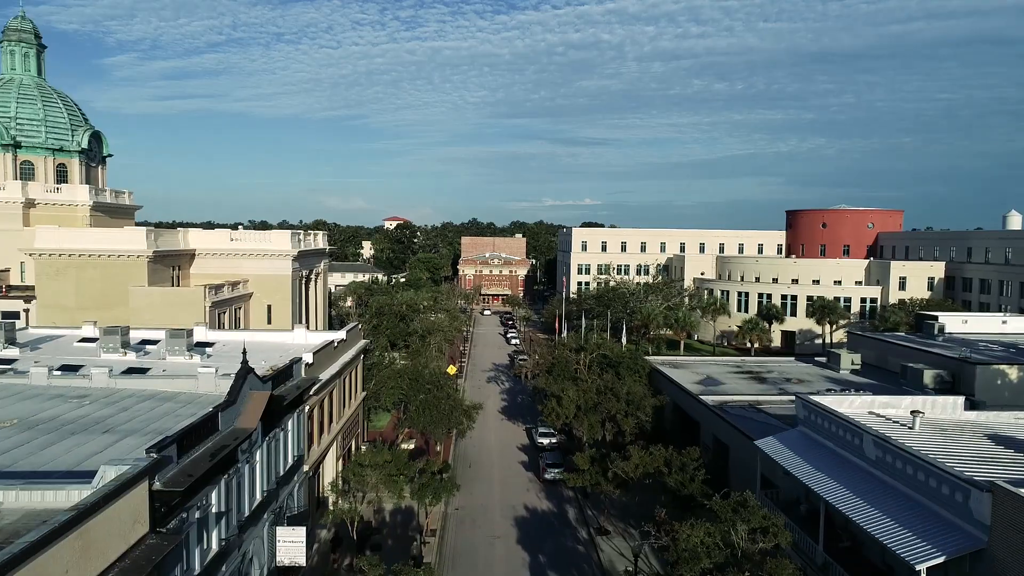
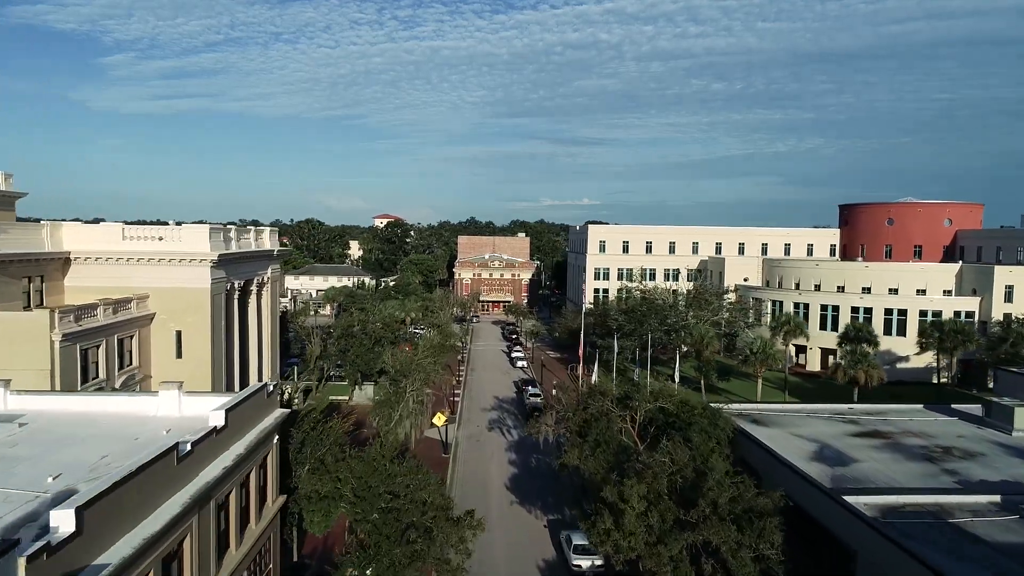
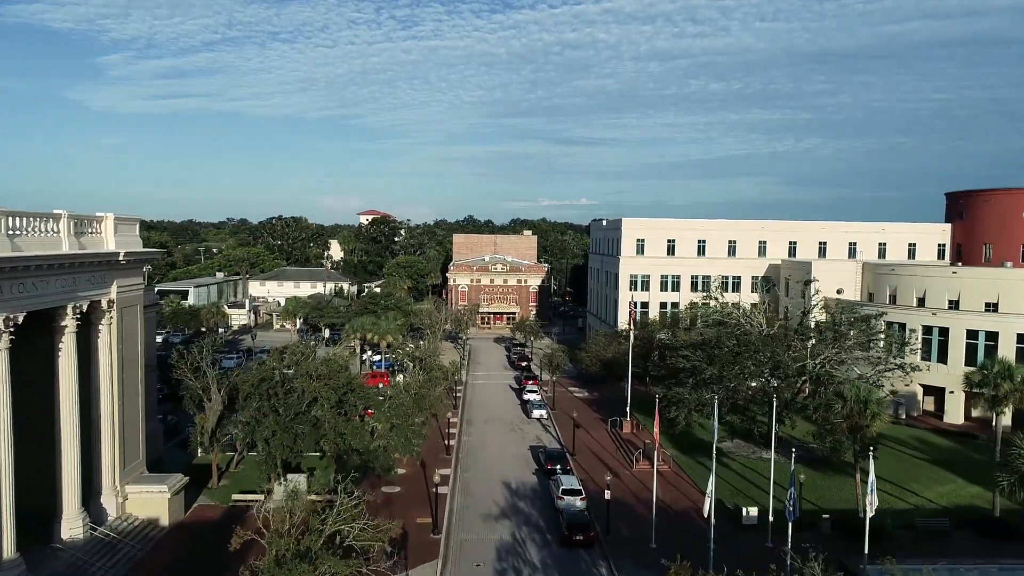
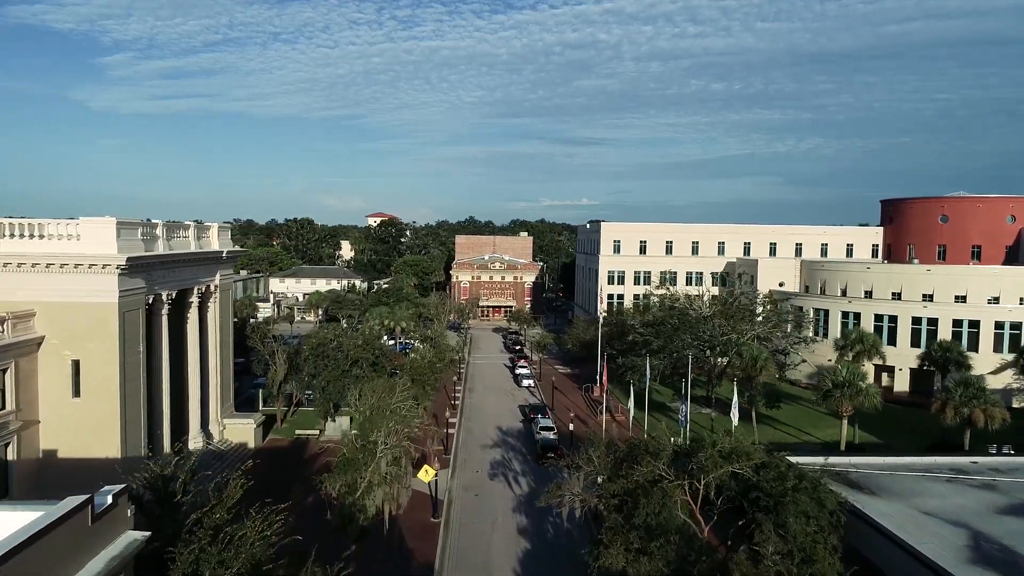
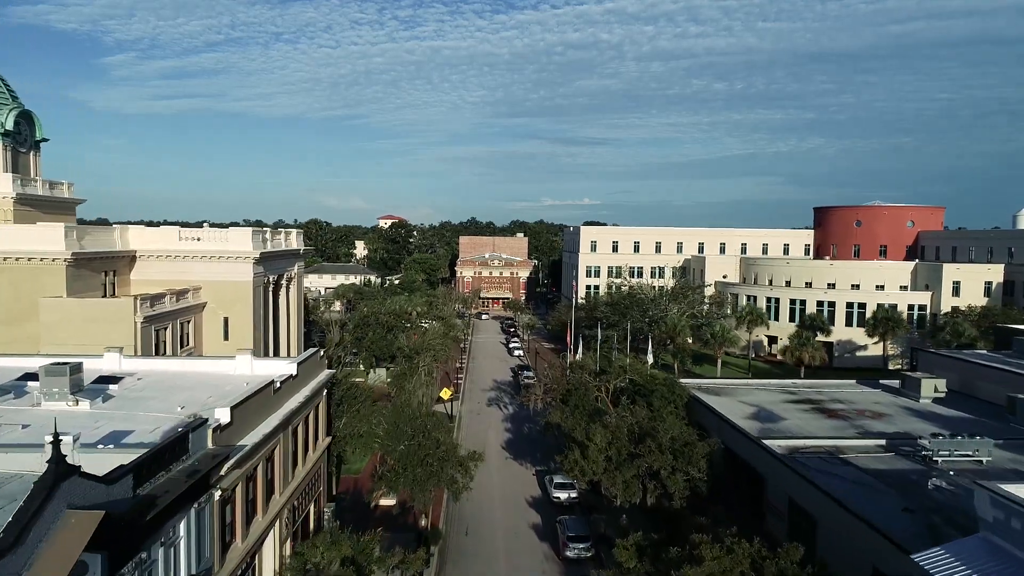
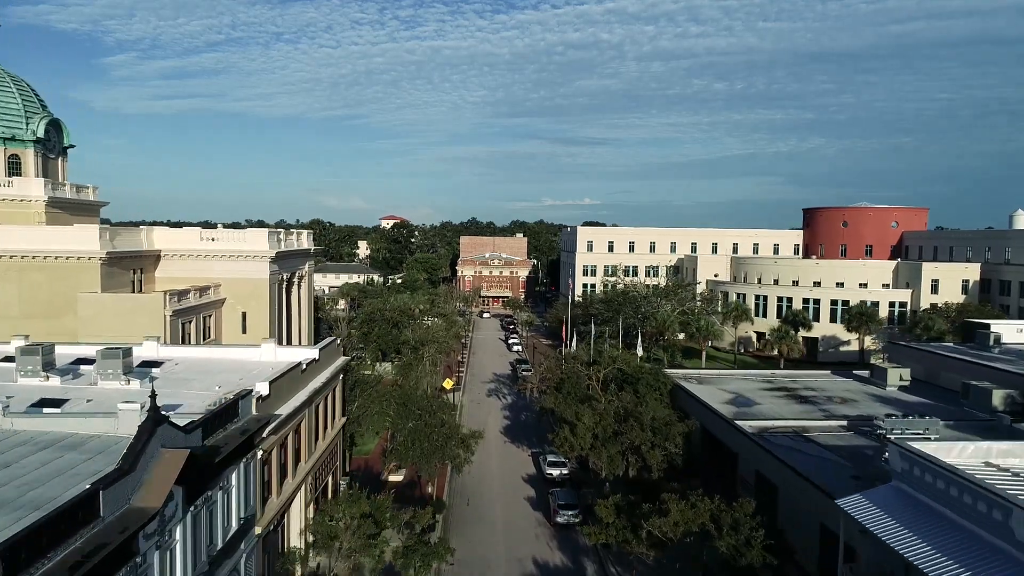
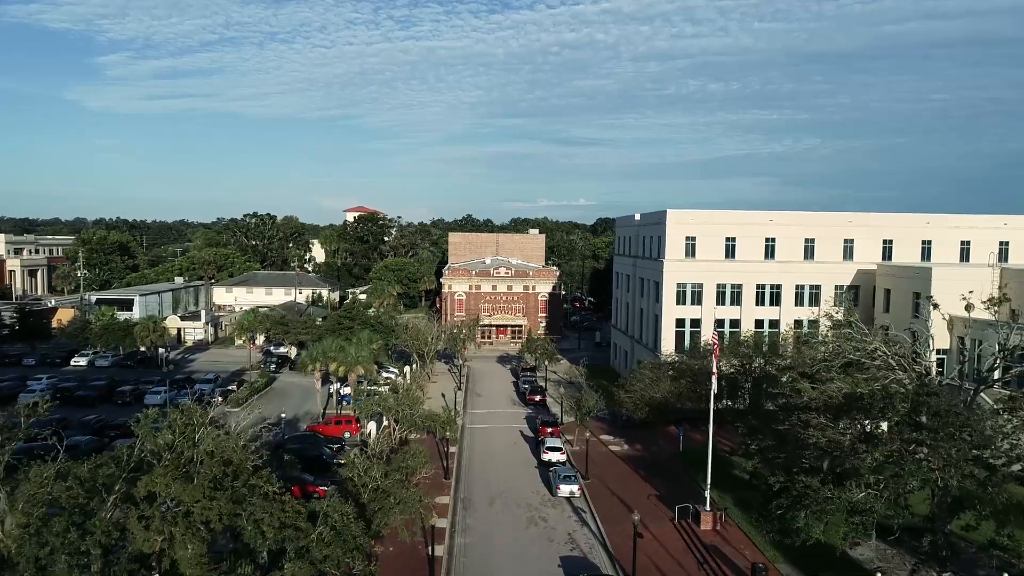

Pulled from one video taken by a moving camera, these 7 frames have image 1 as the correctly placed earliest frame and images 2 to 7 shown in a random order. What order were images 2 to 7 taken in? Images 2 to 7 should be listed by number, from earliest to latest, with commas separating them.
6, 5, 2, 4, 3, 7
